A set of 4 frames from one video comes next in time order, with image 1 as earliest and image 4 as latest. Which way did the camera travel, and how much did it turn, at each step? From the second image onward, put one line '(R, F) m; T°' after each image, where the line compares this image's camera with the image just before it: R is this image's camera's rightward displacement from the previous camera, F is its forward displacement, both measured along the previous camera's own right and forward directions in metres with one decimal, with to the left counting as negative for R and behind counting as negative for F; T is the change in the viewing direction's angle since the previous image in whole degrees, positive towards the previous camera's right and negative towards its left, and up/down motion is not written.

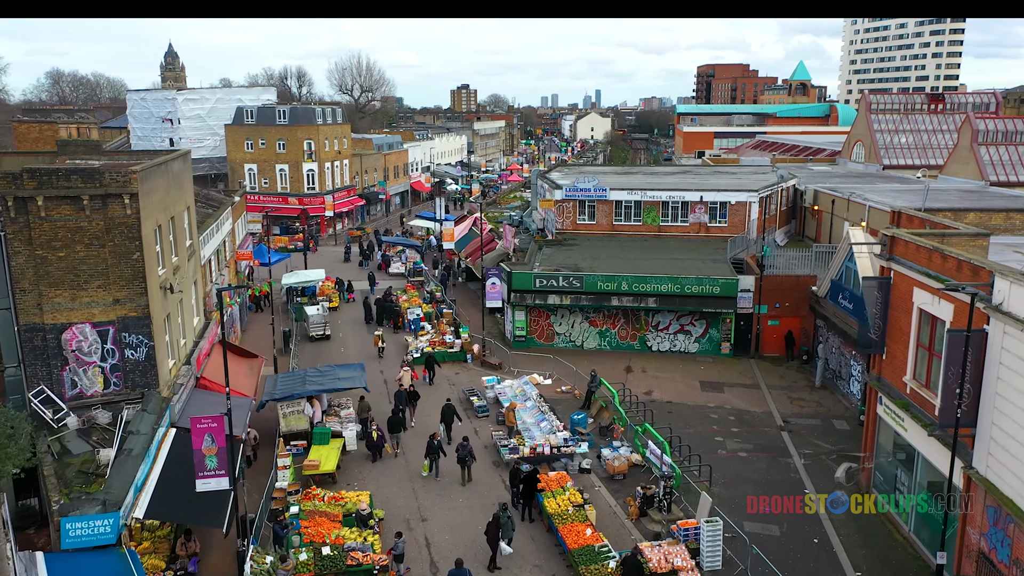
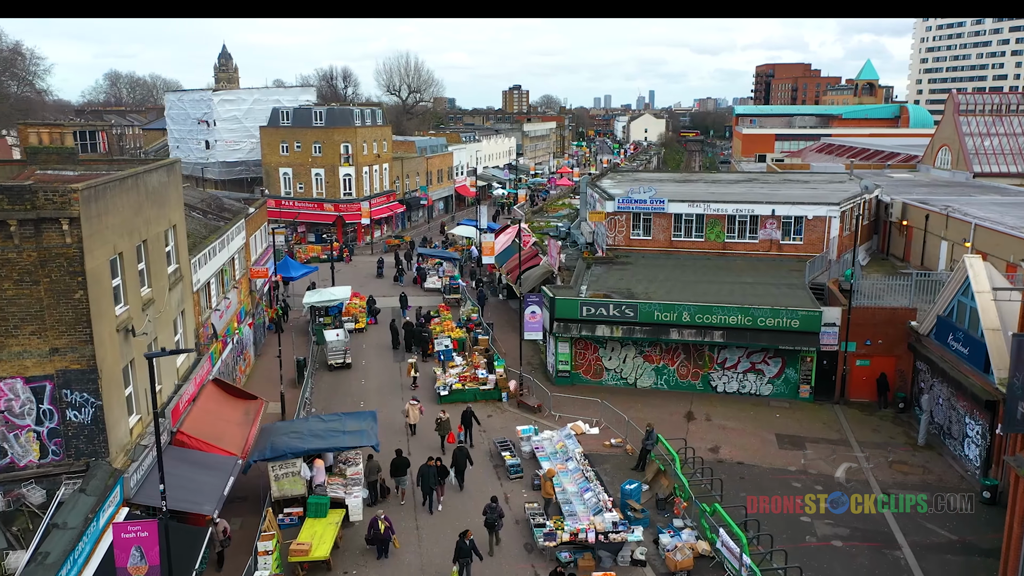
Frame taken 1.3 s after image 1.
(+0.2, +3.8) m; -4°
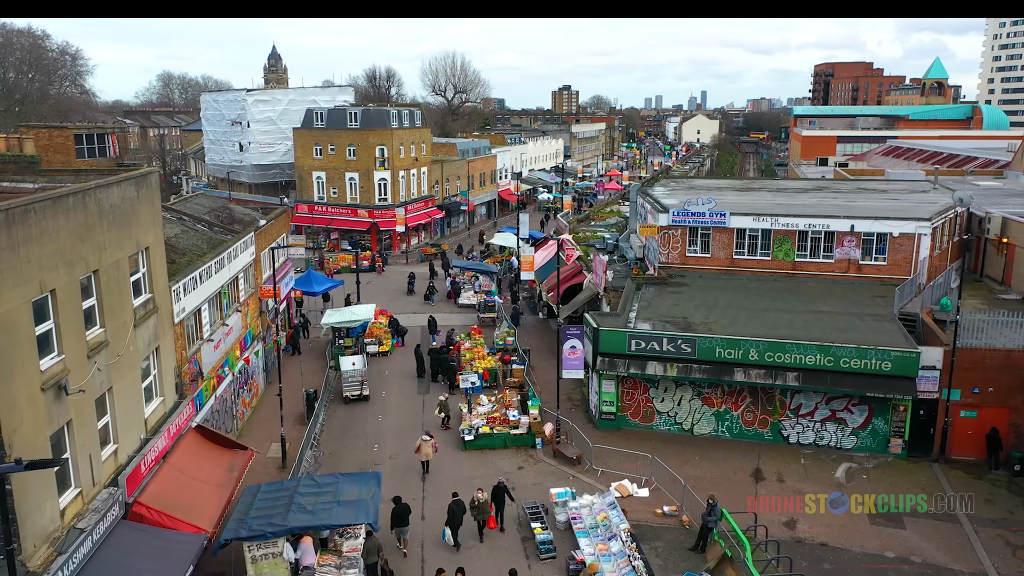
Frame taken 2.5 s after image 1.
(+0.3, +3.4) m; -3°
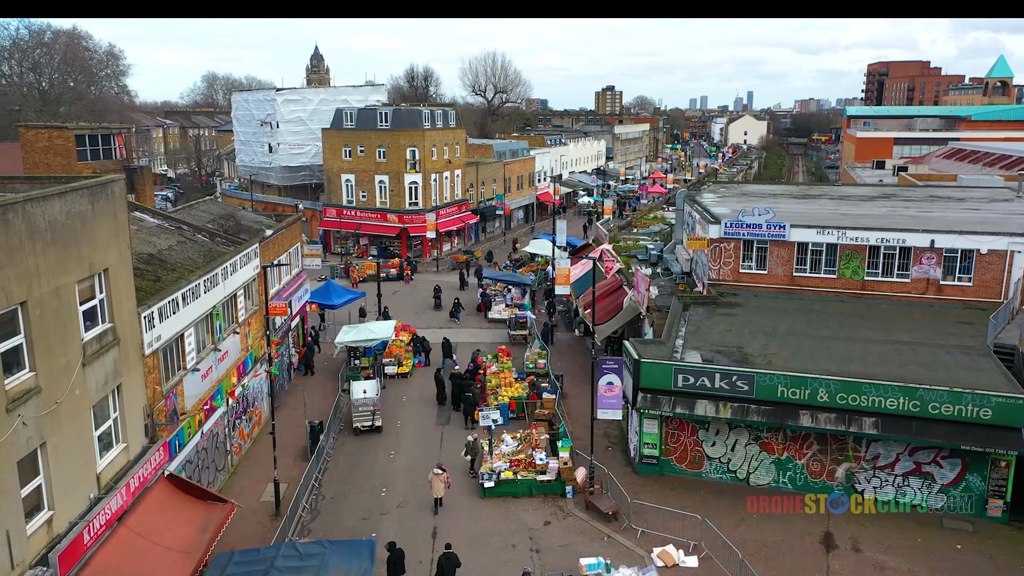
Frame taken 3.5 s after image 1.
(+0.3, +2.8) m; -3°
